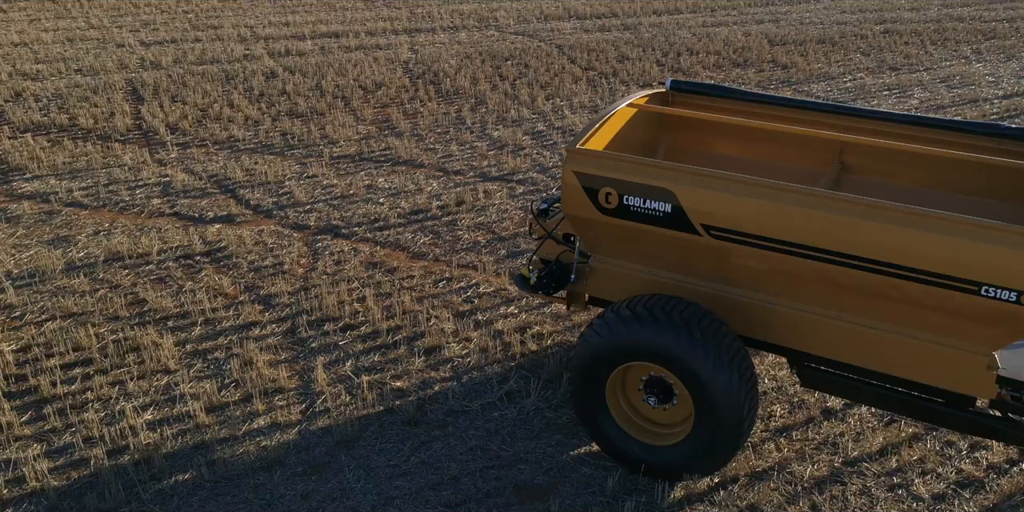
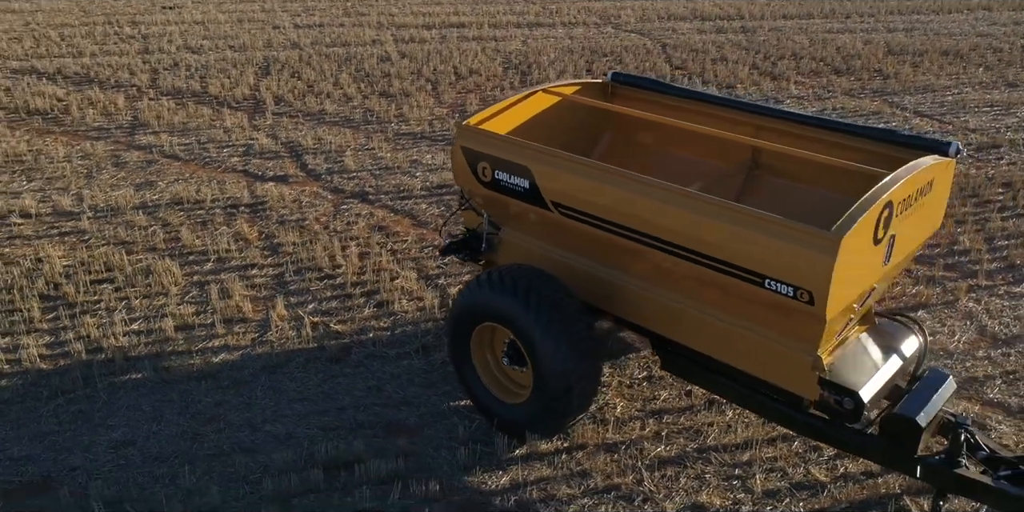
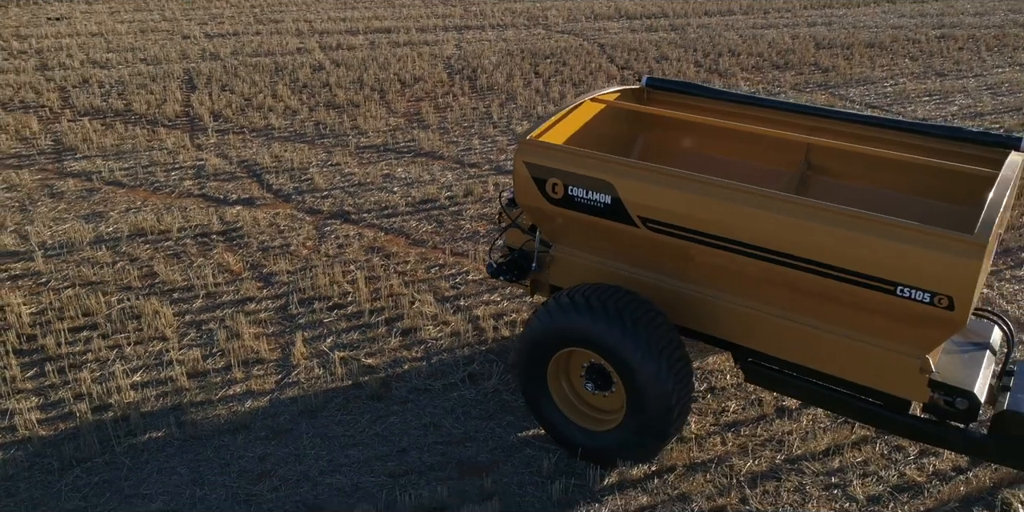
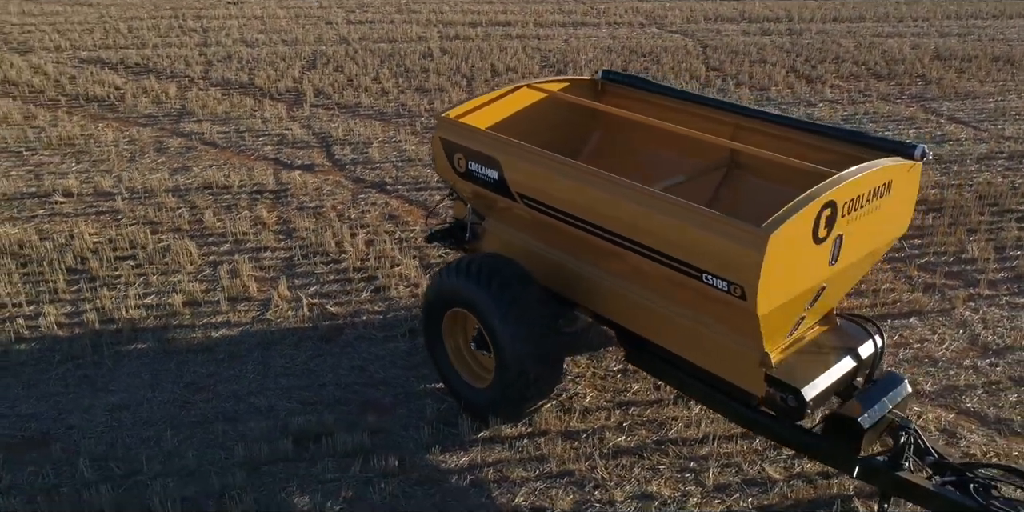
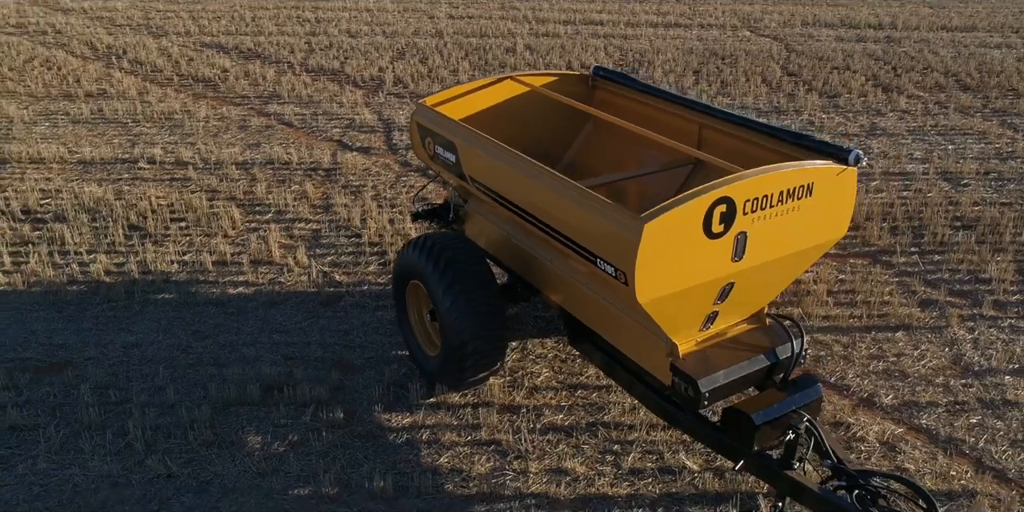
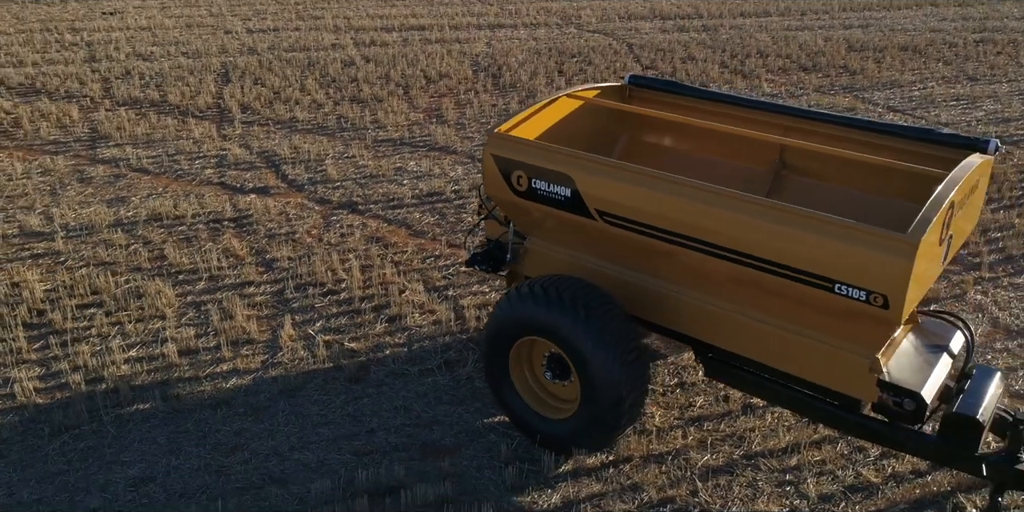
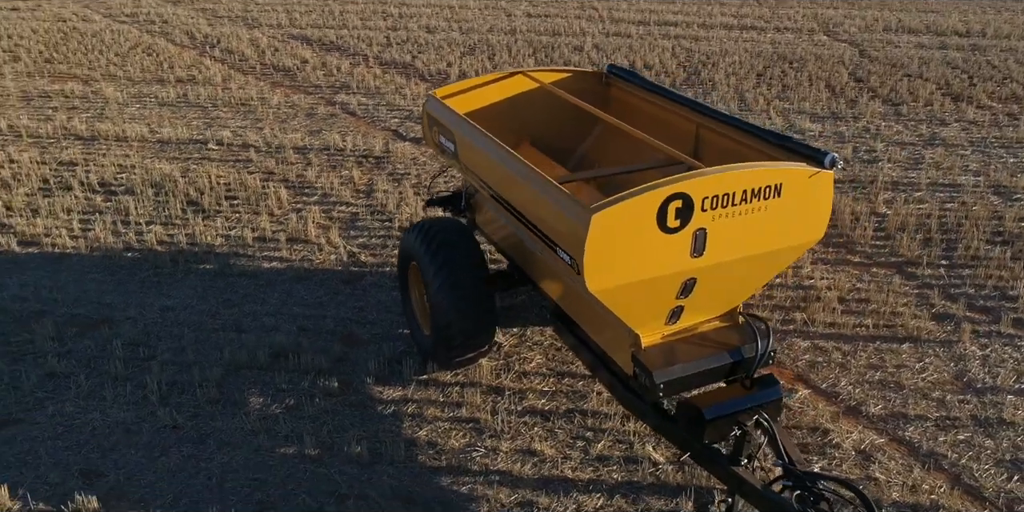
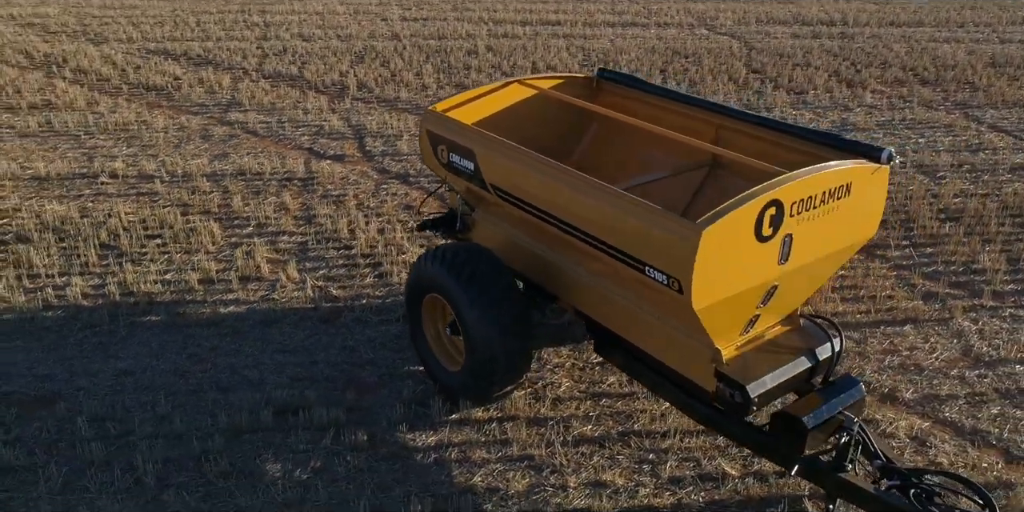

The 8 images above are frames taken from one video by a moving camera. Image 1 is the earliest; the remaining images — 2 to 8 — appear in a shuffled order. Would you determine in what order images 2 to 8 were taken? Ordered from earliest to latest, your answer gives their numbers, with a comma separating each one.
3, 6, 2, 4, 8, 5, 7
